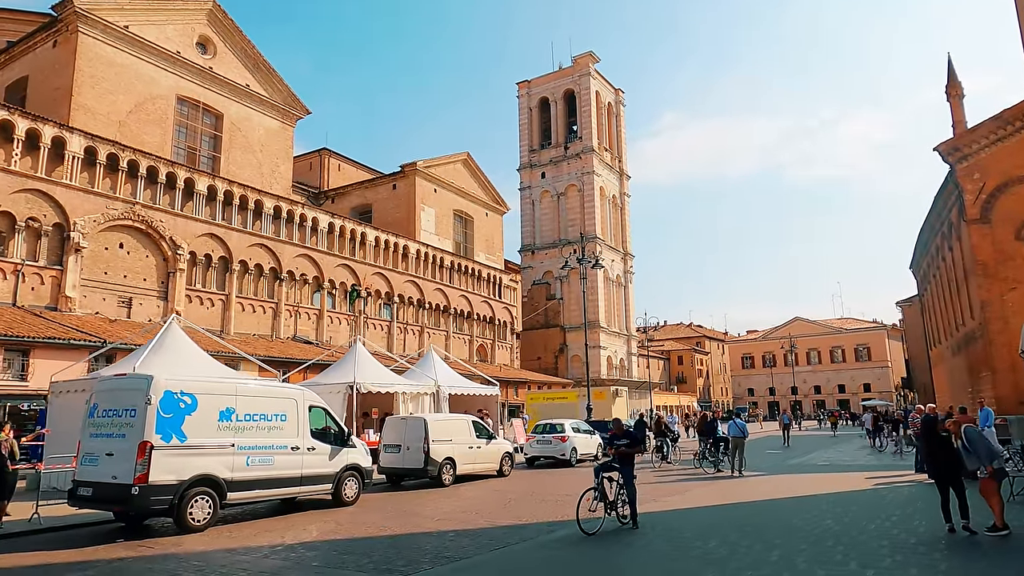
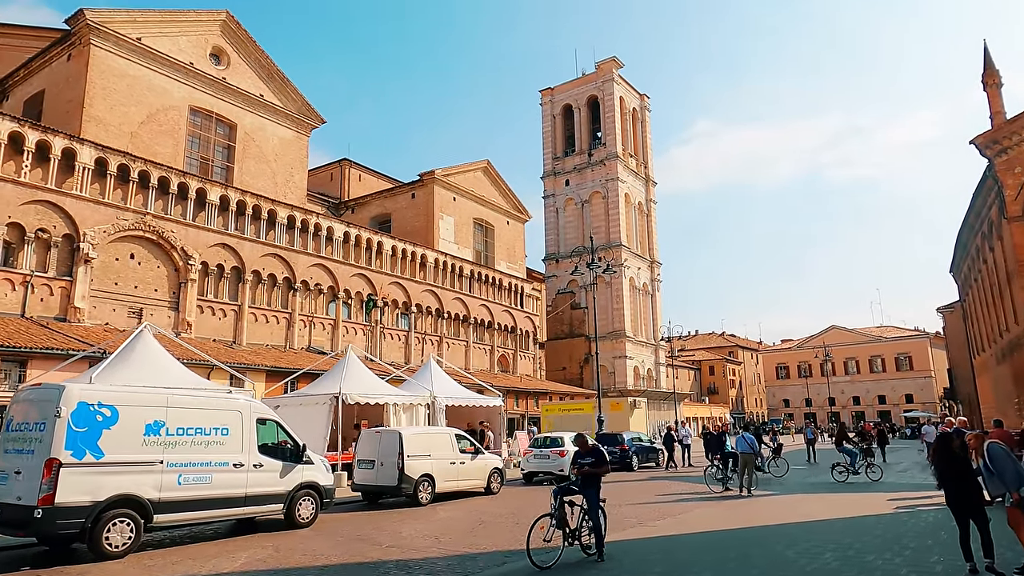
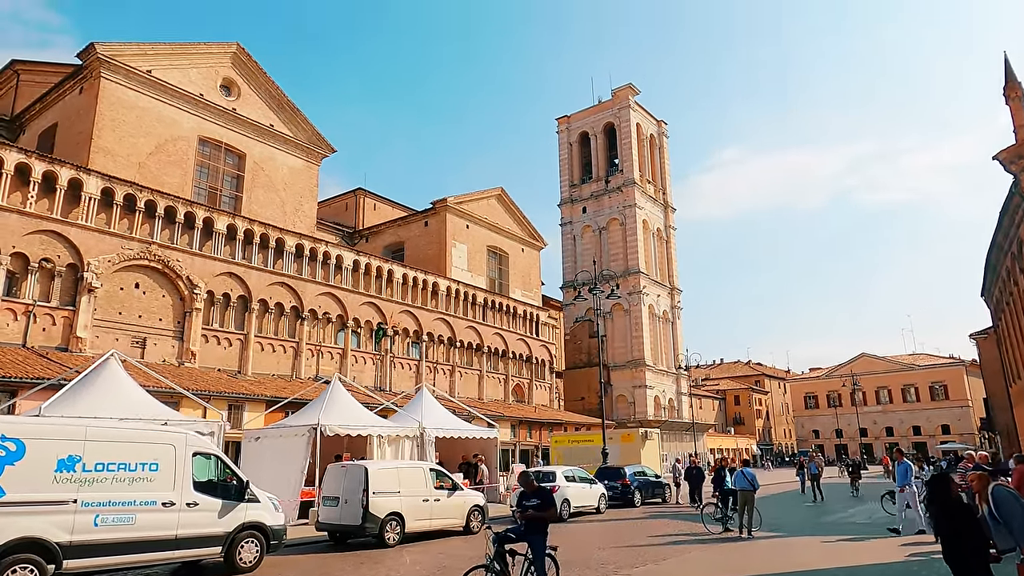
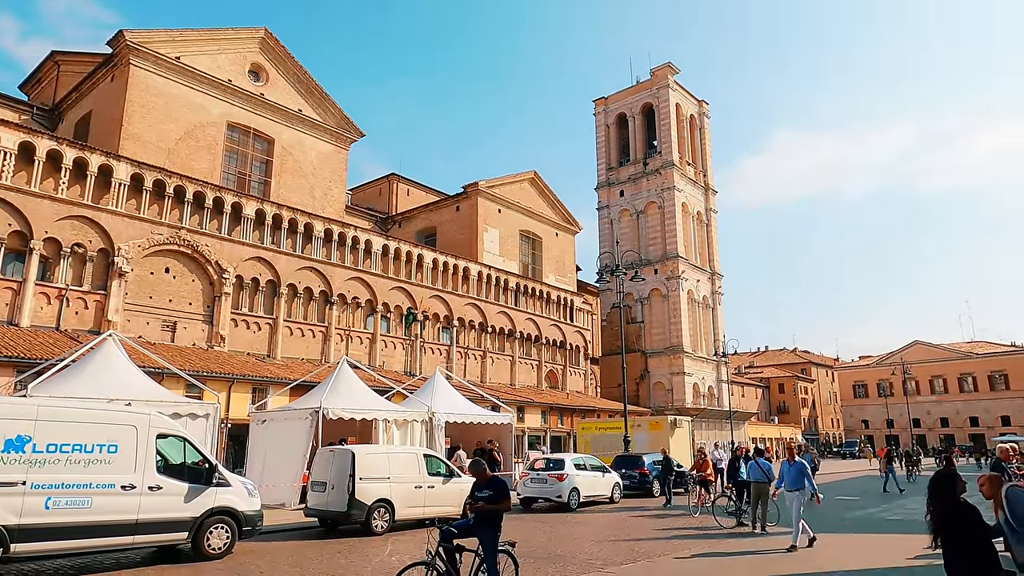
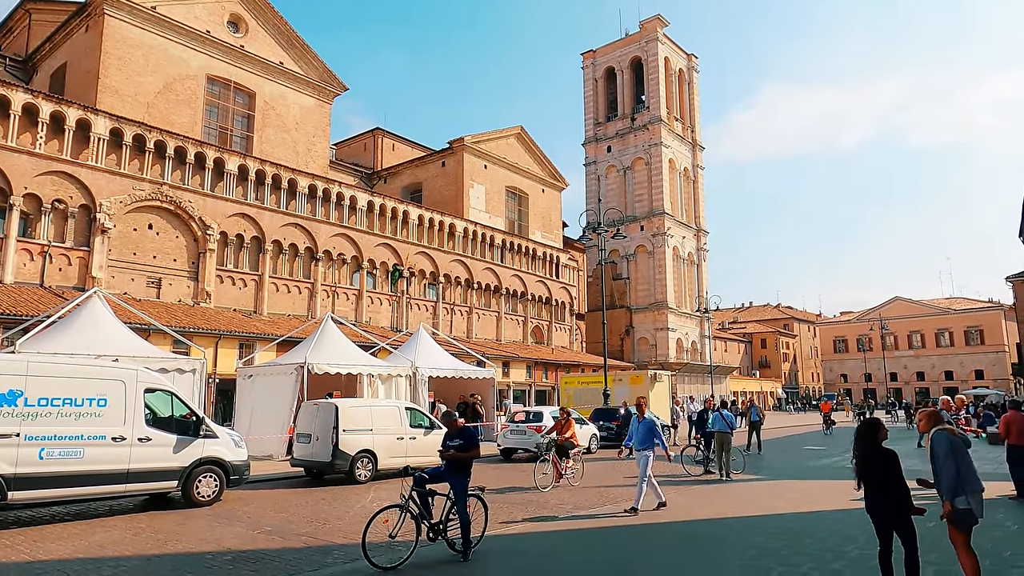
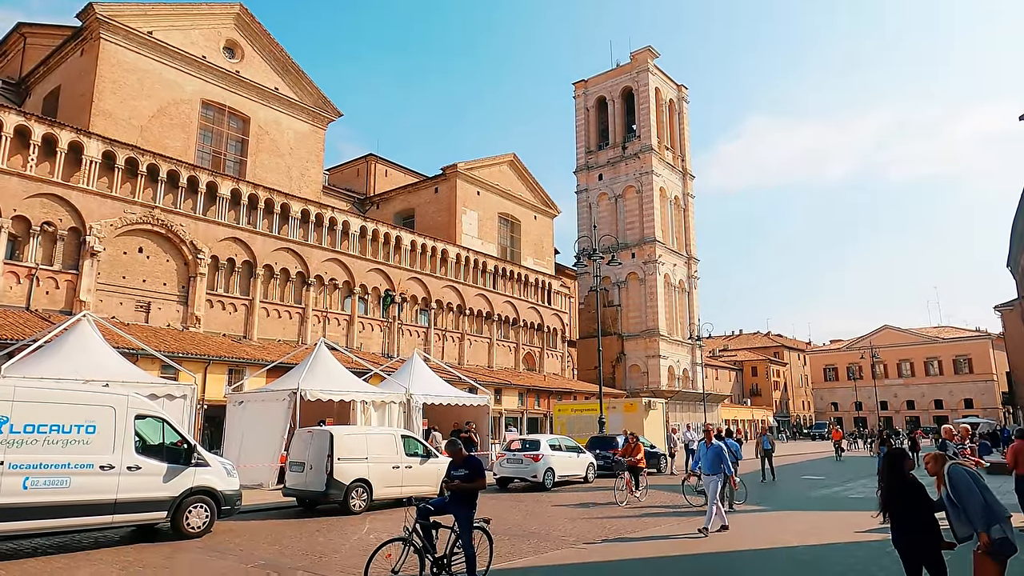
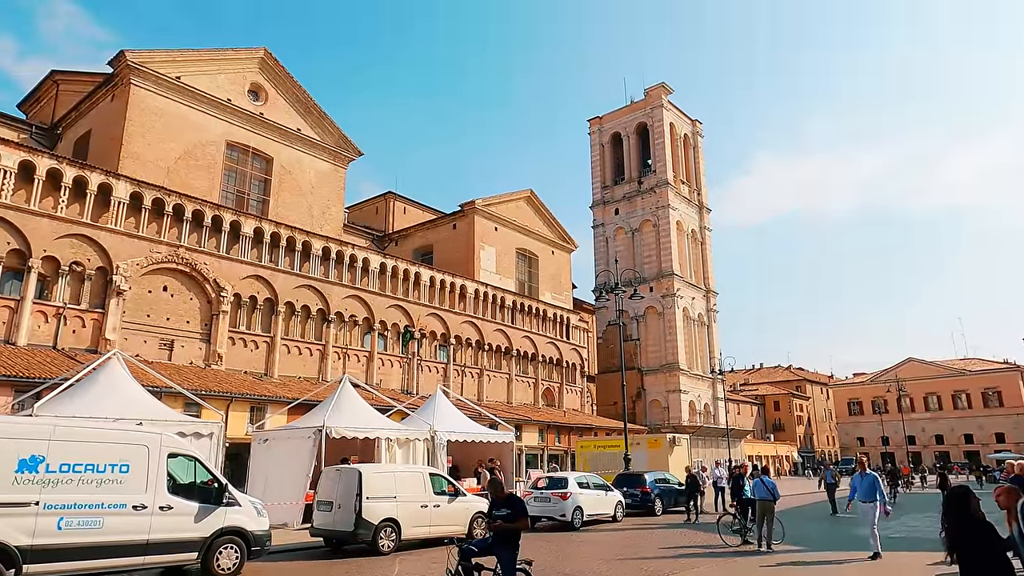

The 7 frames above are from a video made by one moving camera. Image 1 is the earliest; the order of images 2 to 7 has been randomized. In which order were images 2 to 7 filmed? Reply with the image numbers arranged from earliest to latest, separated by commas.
2, 3, 7, 4, 6, 5
